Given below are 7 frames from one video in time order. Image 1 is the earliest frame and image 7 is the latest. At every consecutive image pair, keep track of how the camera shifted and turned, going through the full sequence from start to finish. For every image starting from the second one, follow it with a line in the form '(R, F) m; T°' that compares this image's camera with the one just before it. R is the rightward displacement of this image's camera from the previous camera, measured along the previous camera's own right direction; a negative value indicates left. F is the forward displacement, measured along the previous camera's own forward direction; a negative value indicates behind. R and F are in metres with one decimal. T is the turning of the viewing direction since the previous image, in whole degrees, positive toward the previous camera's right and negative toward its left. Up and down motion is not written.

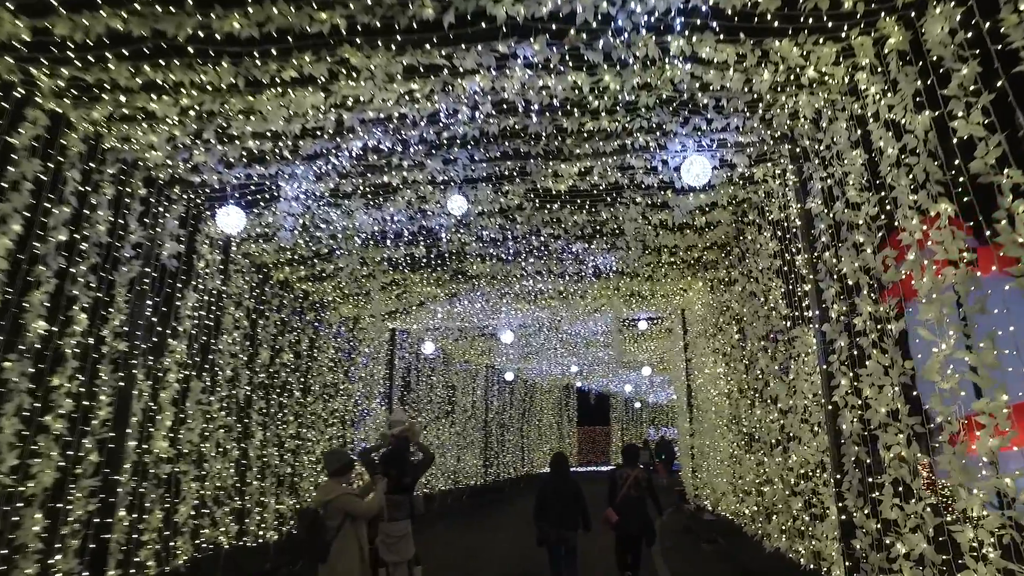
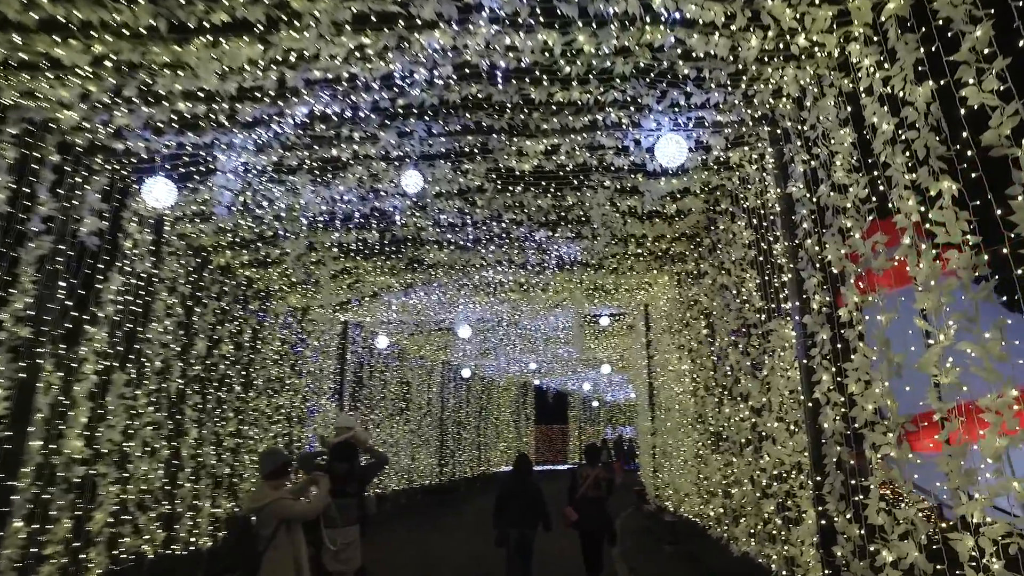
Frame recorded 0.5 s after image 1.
(0.0, +0.3) m; +3°
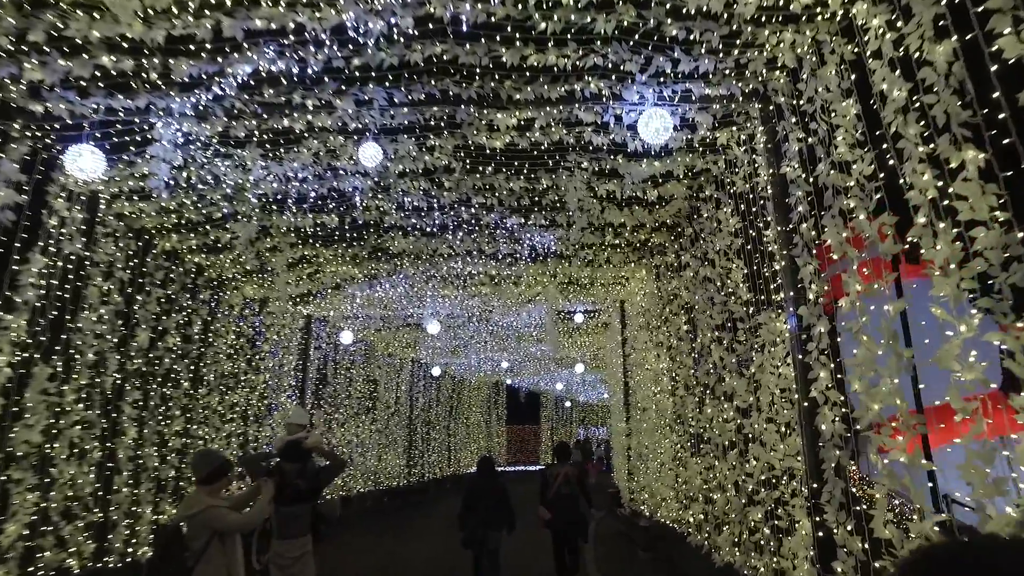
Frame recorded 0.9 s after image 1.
(0.0, +0.4) m; +2°
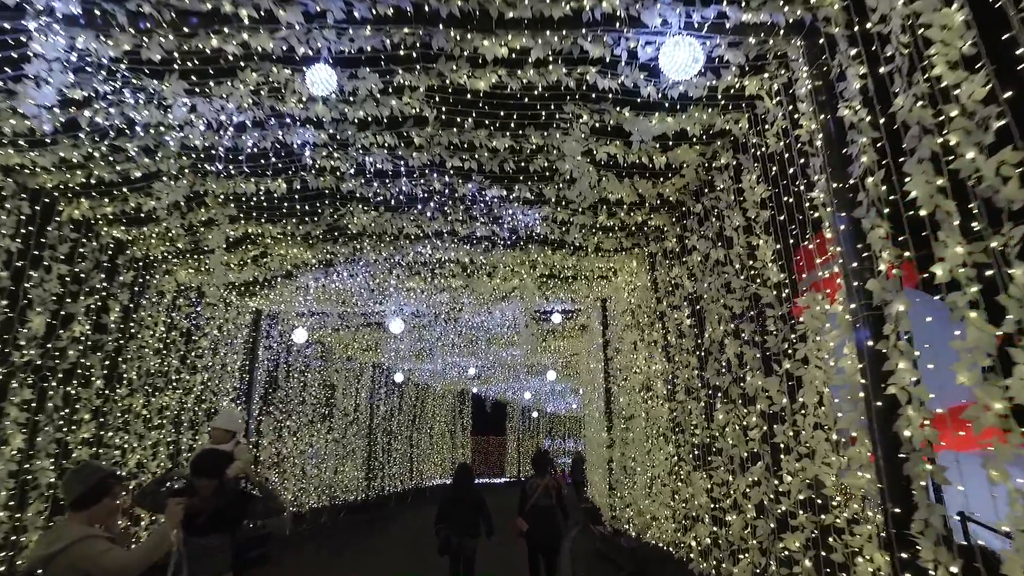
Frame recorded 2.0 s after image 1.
(-0.1, +0.8) m; +3°
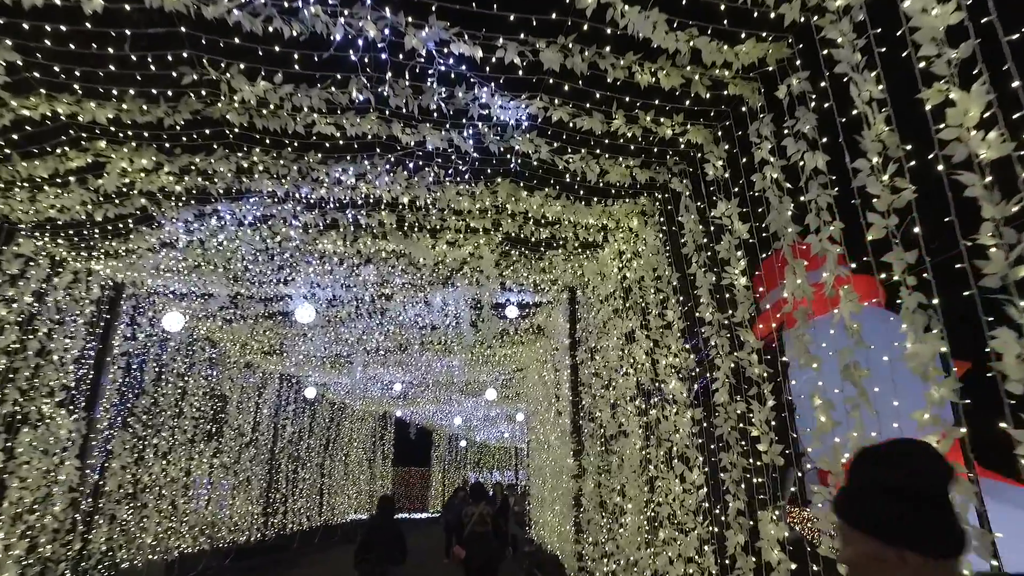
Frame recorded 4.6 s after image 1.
(-0.2, +1.7) m; +6°
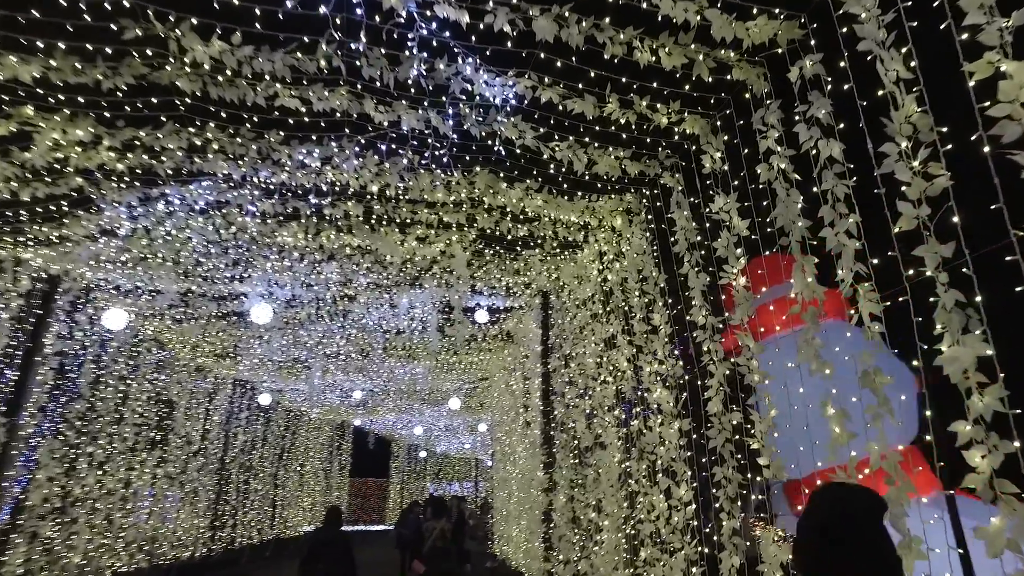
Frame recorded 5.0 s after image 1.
(-0.1, +0.3) m; +3°
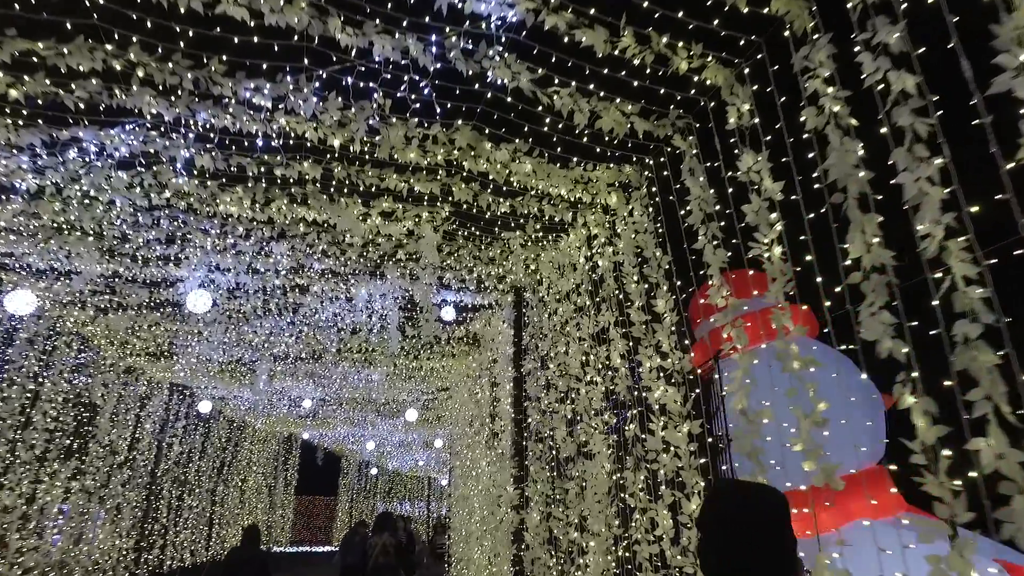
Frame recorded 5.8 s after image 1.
(-0.1, +0.5) m; +4°
